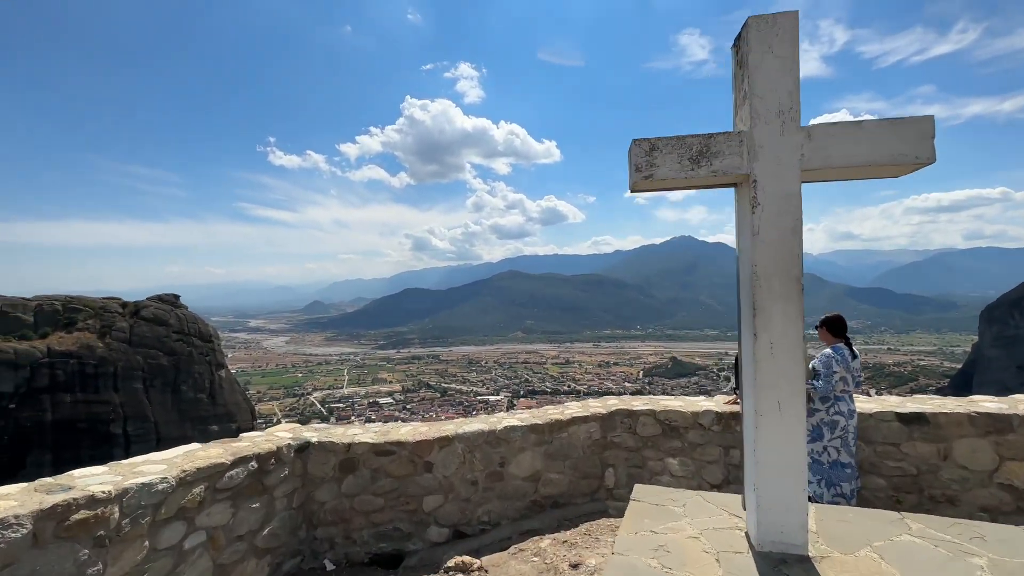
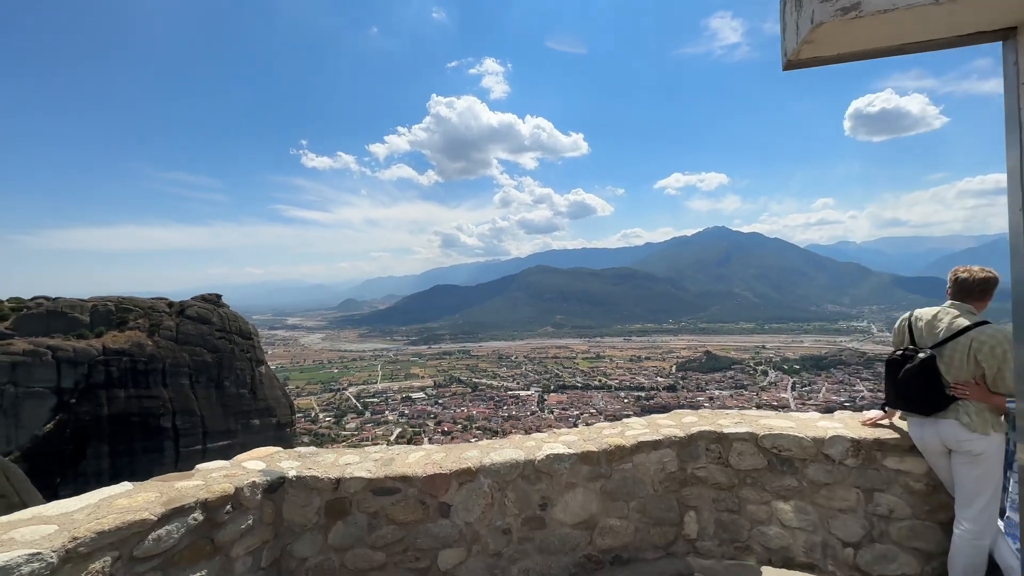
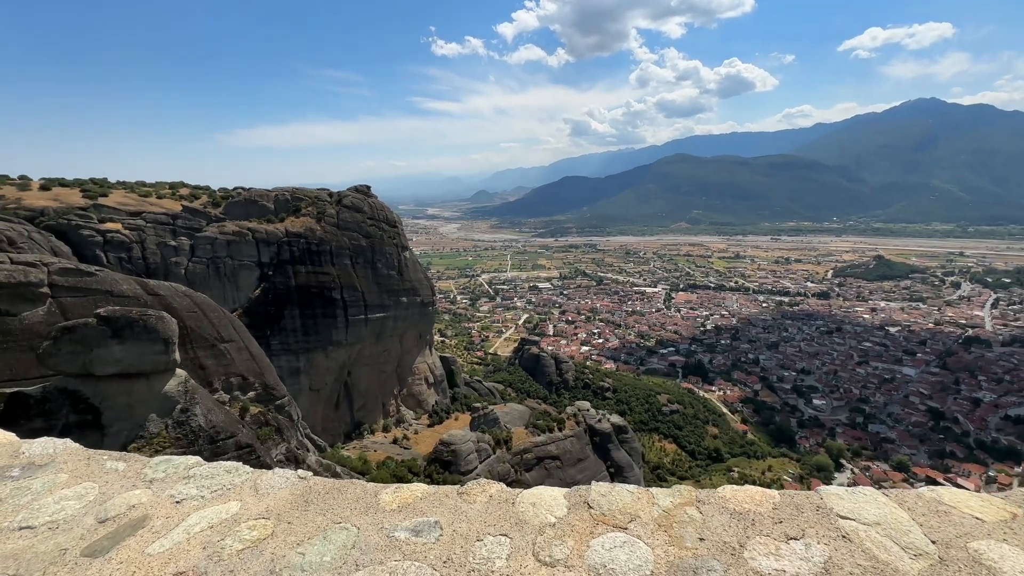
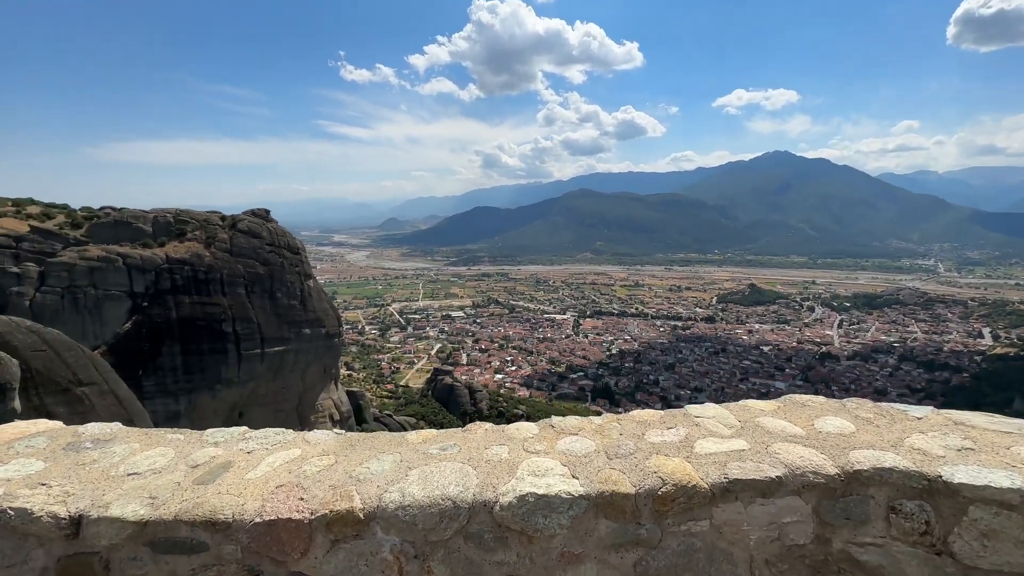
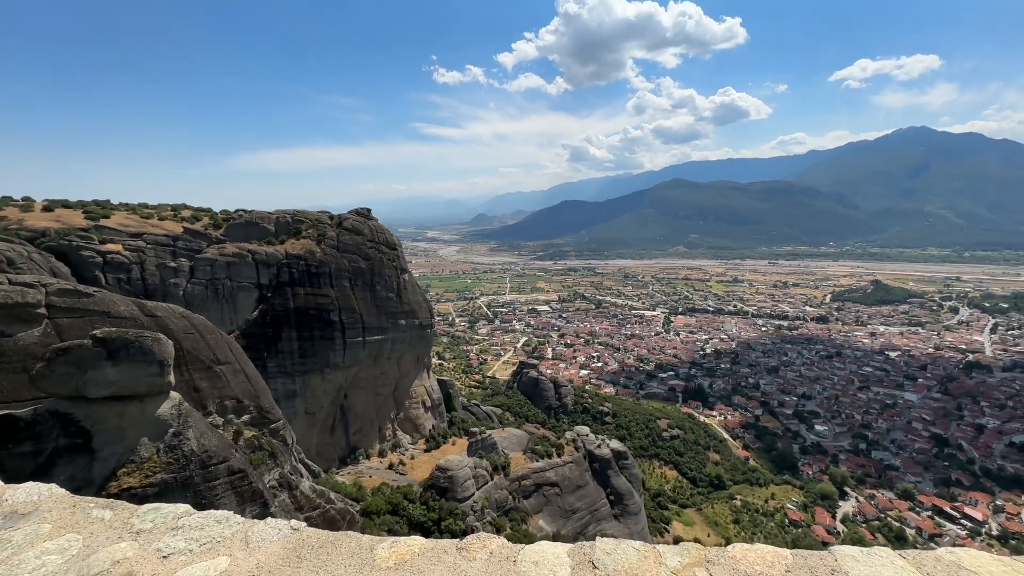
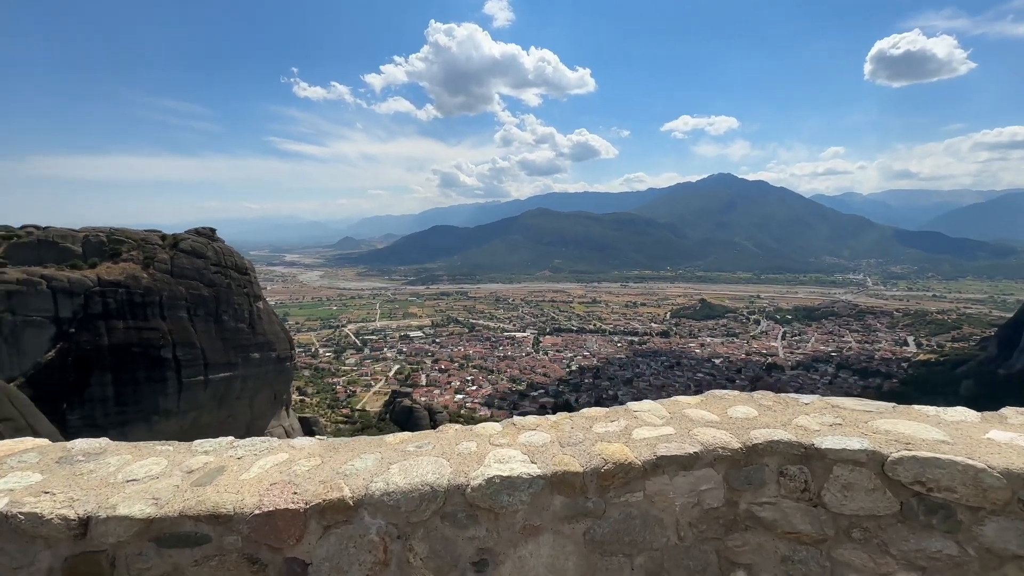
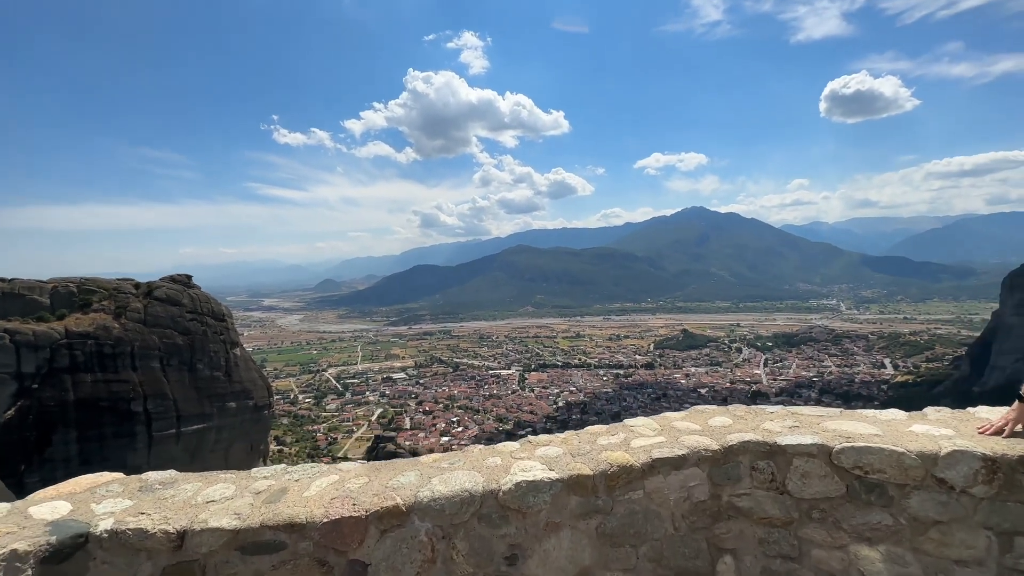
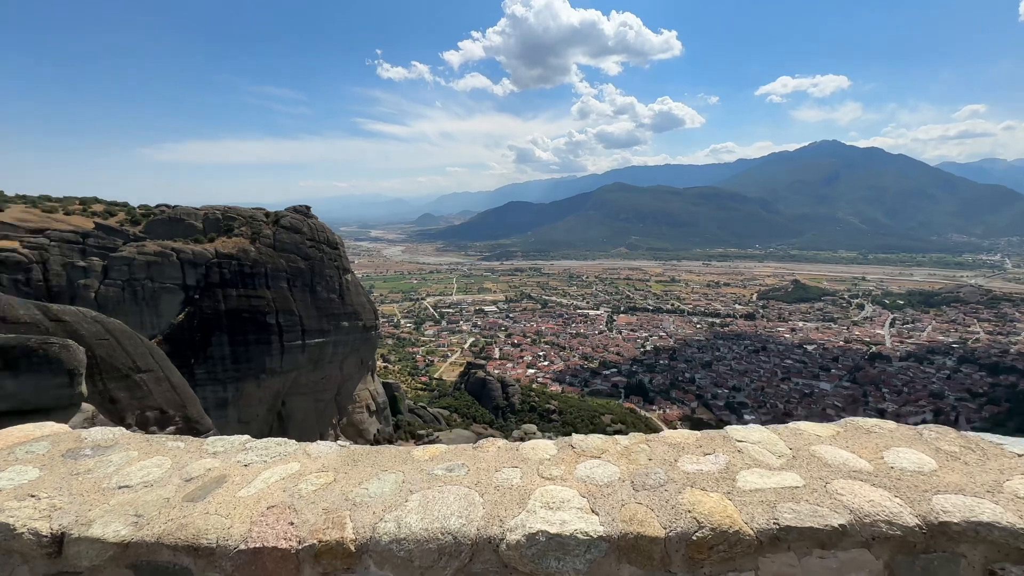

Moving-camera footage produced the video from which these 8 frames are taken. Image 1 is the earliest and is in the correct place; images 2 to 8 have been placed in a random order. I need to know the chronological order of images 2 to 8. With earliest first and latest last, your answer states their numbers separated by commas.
2, 7, 6, 4, 8, 3, 5
